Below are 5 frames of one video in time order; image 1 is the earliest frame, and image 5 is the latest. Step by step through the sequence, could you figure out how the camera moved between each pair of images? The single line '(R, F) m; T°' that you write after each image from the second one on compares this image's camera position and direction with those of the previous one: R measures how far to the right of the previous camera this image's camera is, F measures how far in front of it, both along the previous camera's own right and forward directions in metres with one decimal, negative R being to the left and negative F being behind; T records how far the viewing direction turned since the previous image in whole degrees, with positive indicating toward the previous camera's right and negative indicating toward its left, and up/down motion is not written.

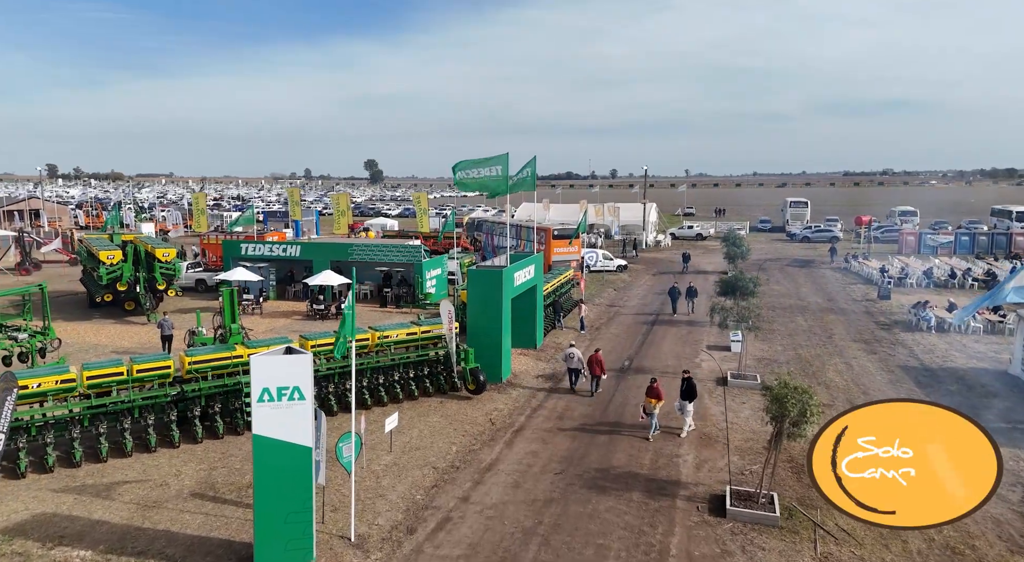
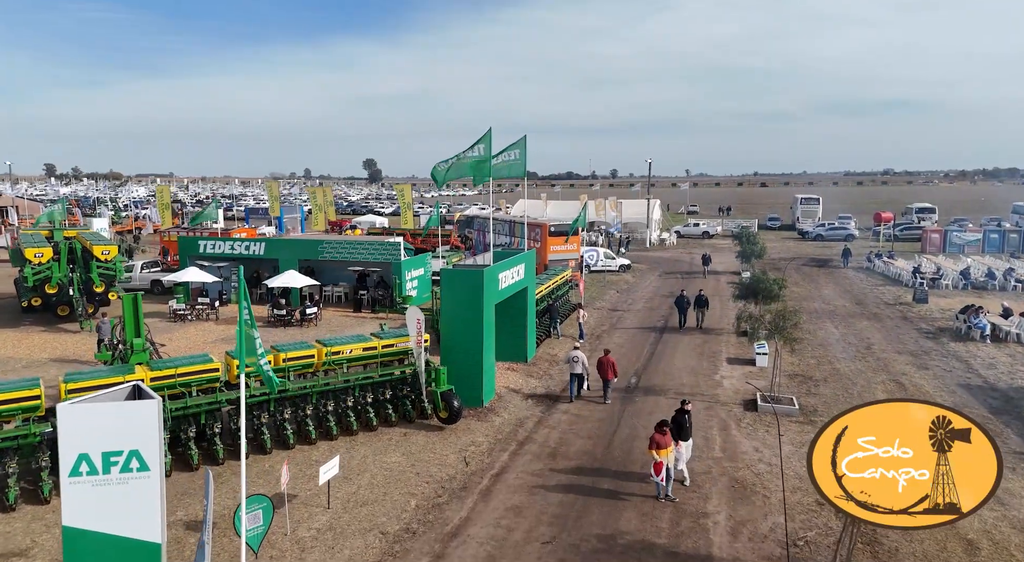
(+0.3, +3.1) m; 0°
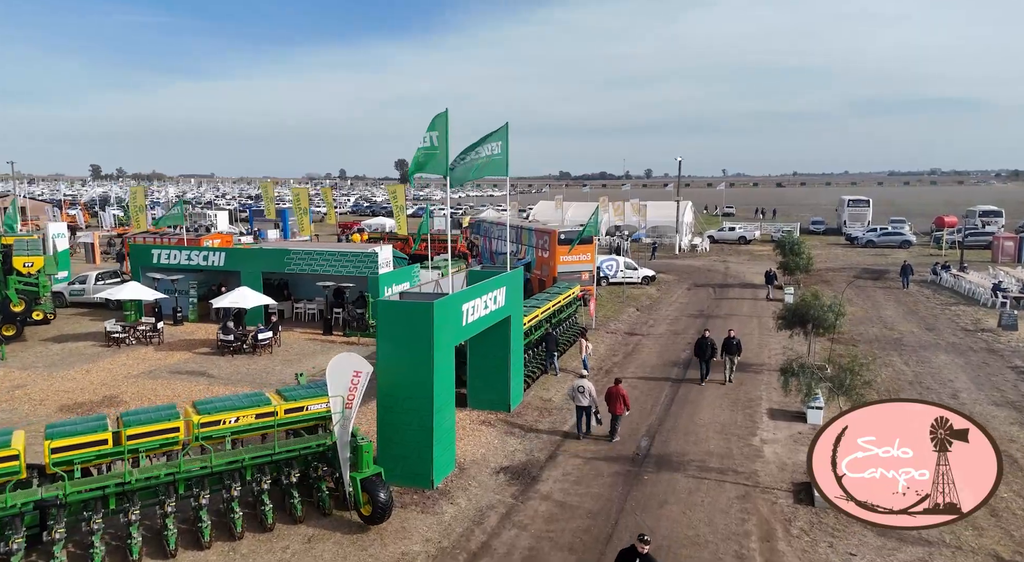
(+1.0, +3.9) m; -3°
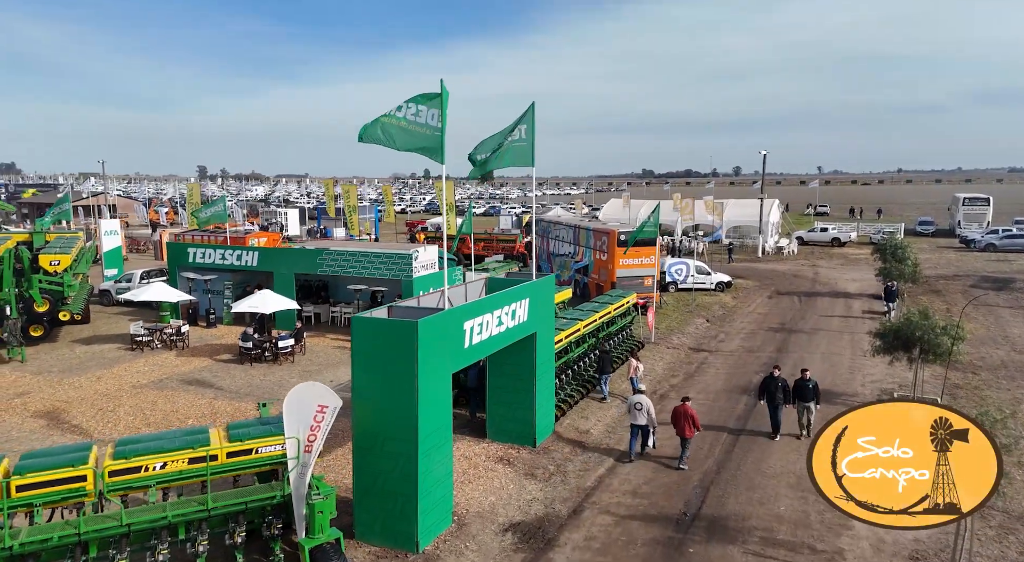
(+0.9, +2.3) m; -7°
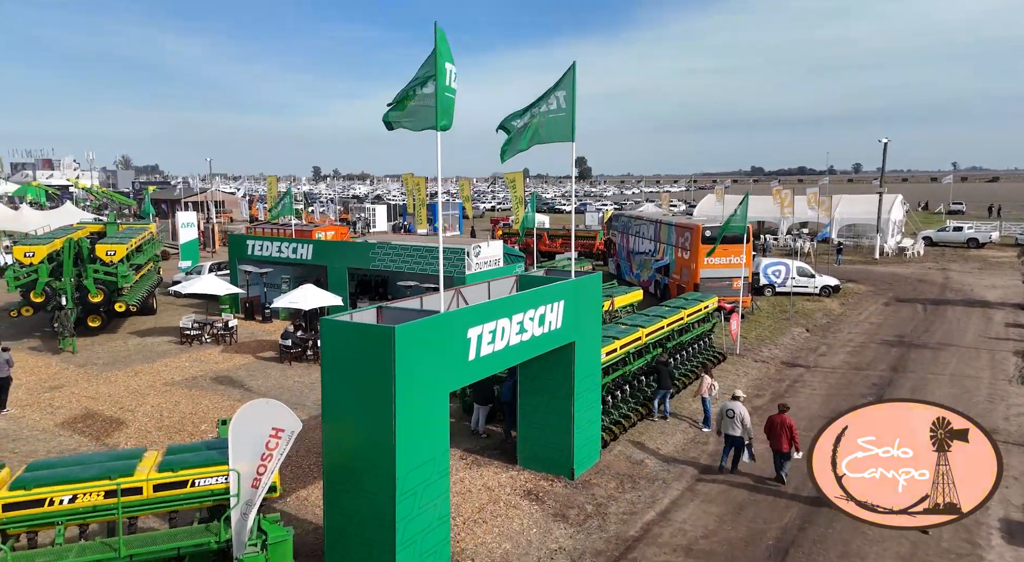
(+0.9, +2.0) m; -8°
